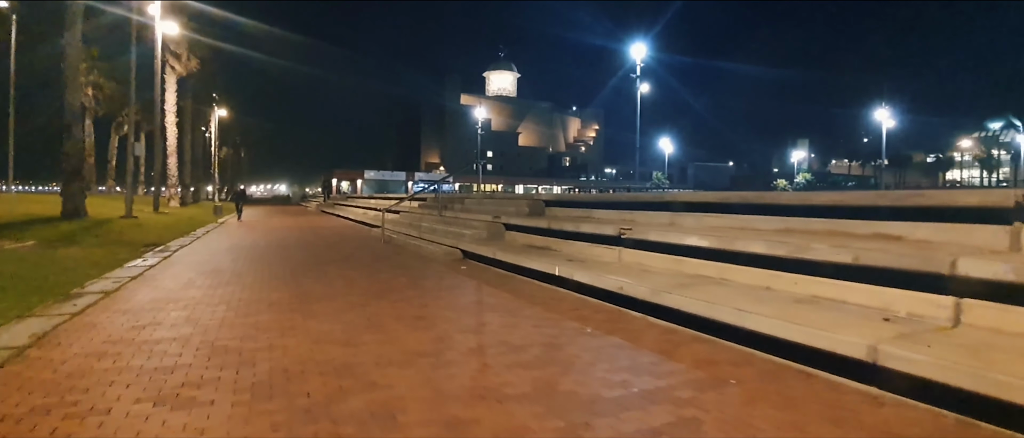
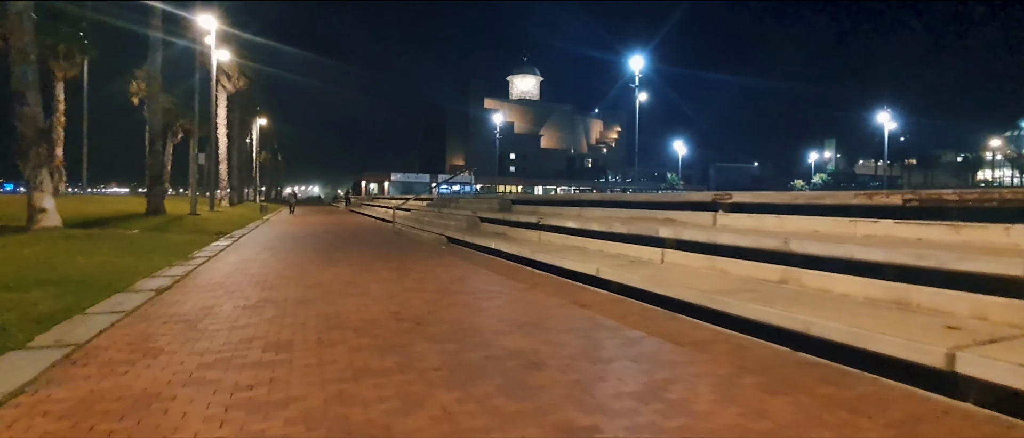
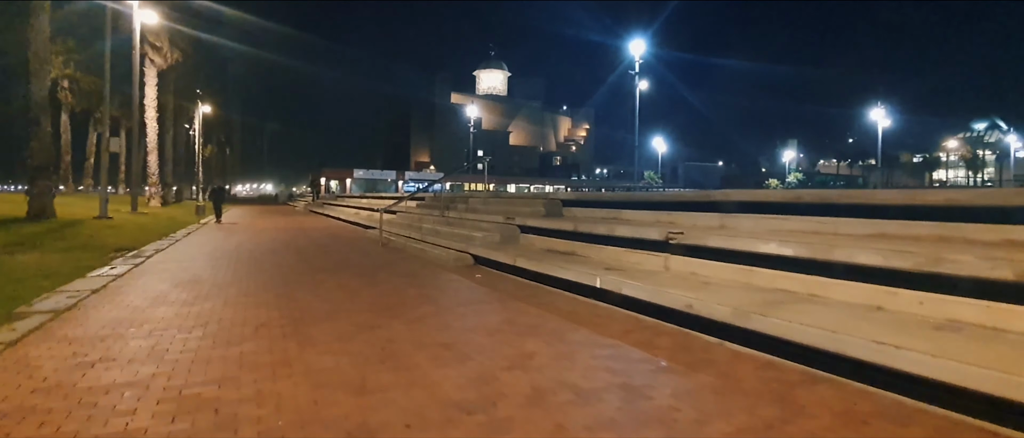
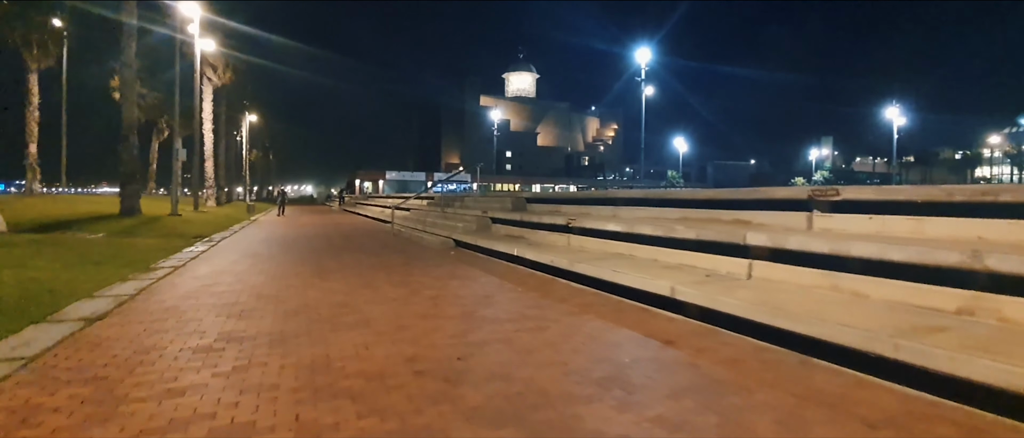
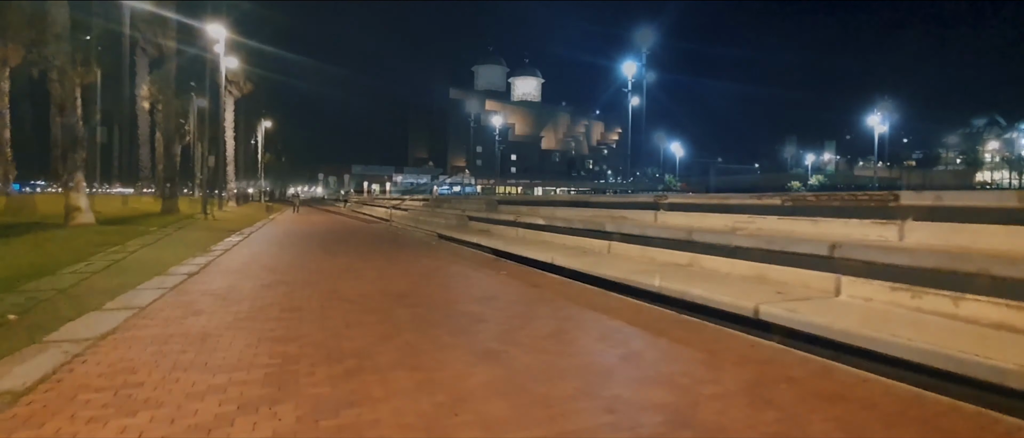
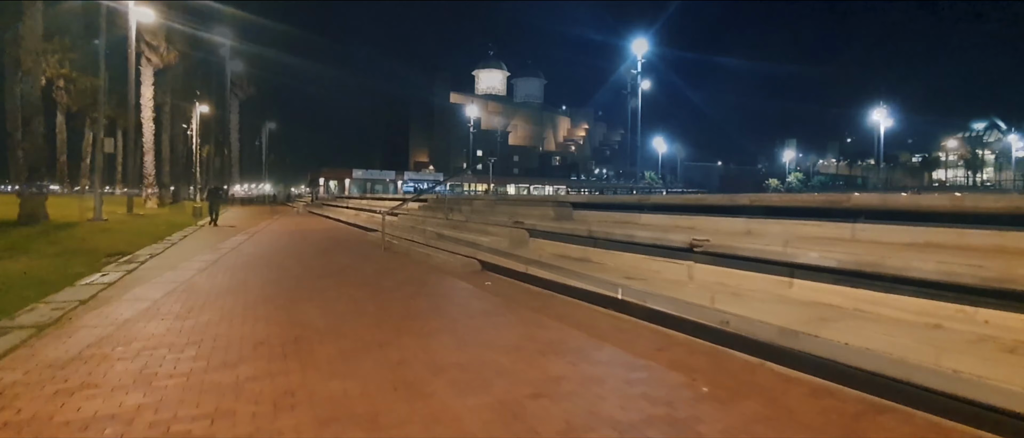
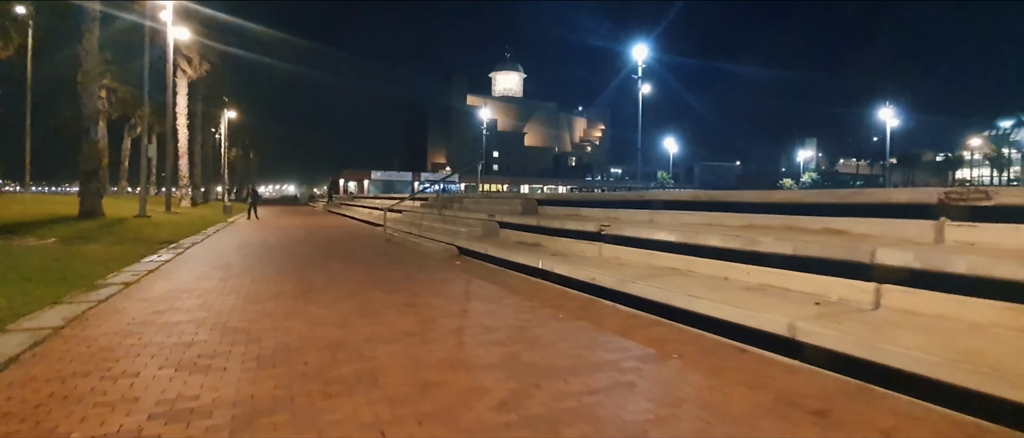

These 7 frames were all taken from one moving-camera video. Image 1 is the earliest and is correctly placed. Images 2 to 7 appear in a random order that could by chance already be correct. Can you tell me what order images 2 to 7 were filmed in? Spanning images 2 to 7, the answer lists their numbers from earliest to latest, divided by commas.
6, 5, 2, 4, 7, 3
